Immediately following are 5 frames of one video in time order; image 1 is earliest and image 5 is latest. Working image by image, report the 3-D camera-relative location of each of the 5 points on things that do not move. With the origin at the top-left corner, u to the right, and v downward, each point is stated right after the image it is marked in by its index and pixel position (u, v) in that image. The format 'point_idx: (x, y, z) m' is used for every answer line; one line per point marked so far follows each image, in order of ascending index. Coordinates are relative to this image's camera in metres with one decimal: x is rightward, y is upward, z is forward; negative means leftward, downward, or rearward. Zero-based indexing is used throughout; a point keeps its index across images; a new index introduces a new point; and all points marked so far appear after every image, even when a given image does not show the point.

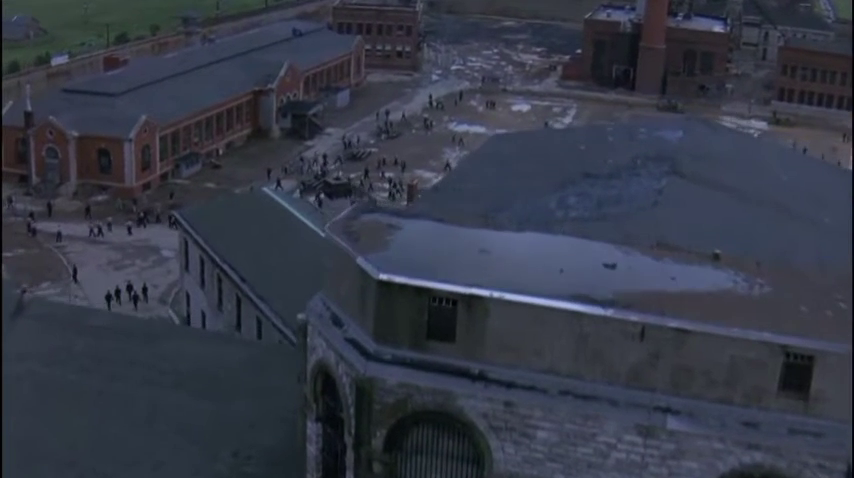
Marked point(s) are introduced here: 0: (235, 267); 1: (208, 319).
0: (-2.7, -0.4, +15.5) m
1: (-3.3, -1.2, +17.1) m
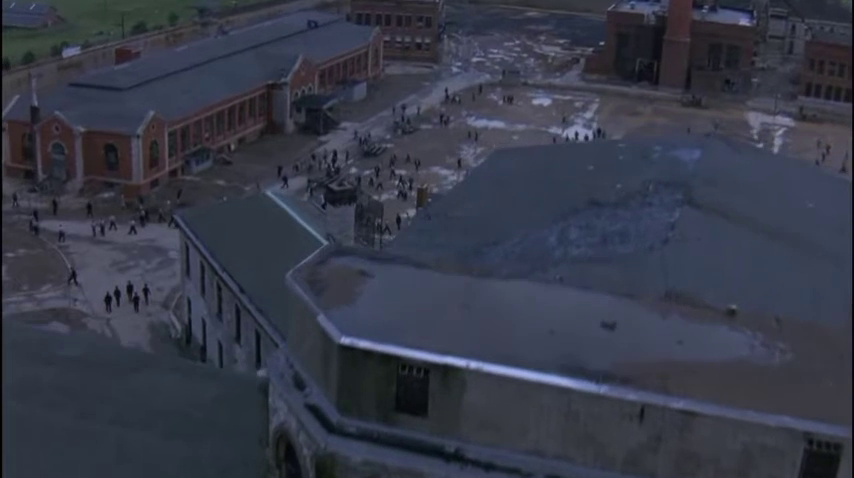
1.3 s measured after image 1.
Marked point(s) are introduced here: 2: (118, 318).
0: (-2.6, -0.5, +14.9) m
1: (-3.2, -1.3, +16.5) m
2: (-5.1, -1.3, +18.6) m
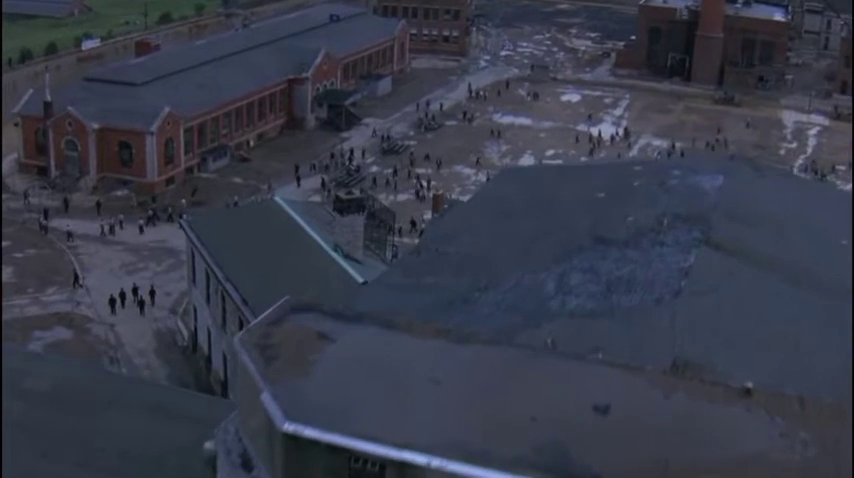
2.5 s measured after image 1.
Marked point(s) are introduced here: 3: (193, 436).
0: (-2.4, -0.6, +14.3) m
1: (-3.0, -1.4, +15.9) m
2: (-4.9, -1.4, +18.1) m
3: (-1.6, -1.4, +8.0) m
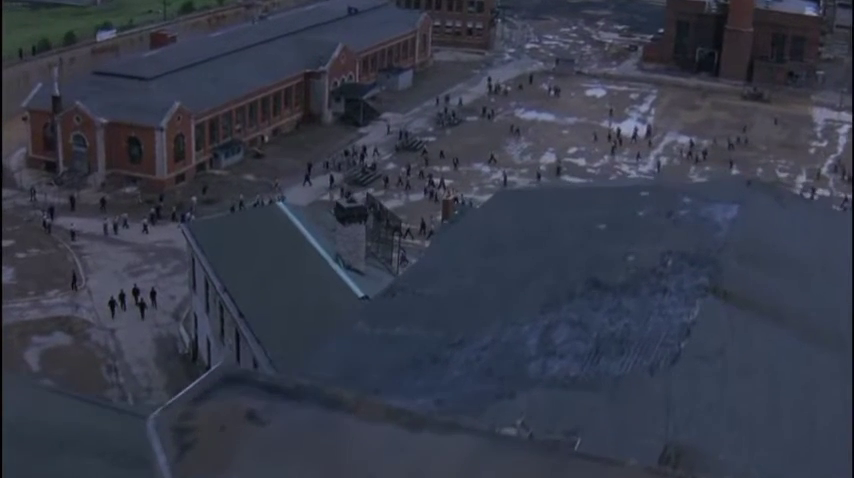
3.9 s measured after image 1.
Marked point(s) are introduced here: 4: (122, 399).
0: (-2.4, -0.7, +13.7) m
1: (-2.9, -1.5, +15.4) m
2: (-4.8, -1.4, +17.6) m
3: (-1.7, -1.5, +7.4) m
4: (-4.2, -2.2, +15.4) m
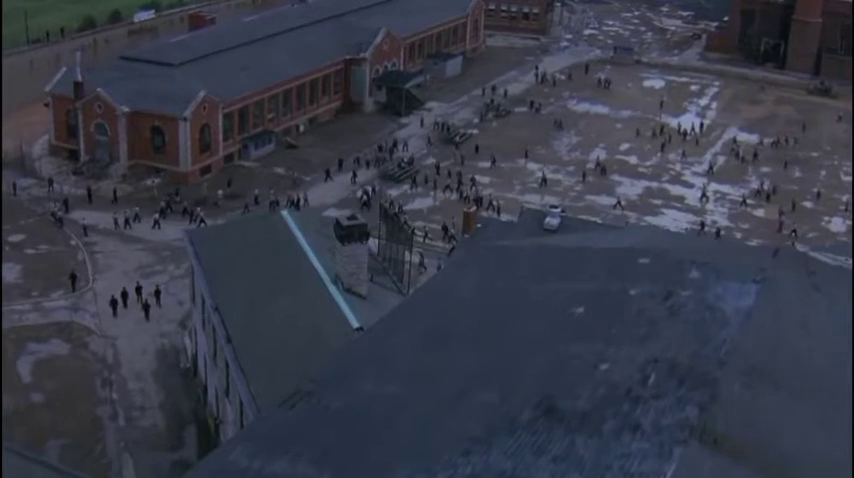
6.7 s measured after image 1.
0: (-2.3, -0.9, +12.6) m
1: (-2.8, -1.6, +14.3) m
2: (-4.5, -1.4, +16.6) m
3: (-2.0, -1.9, +6.3) m
4: (-4.0, -2.3, +14.5) m
